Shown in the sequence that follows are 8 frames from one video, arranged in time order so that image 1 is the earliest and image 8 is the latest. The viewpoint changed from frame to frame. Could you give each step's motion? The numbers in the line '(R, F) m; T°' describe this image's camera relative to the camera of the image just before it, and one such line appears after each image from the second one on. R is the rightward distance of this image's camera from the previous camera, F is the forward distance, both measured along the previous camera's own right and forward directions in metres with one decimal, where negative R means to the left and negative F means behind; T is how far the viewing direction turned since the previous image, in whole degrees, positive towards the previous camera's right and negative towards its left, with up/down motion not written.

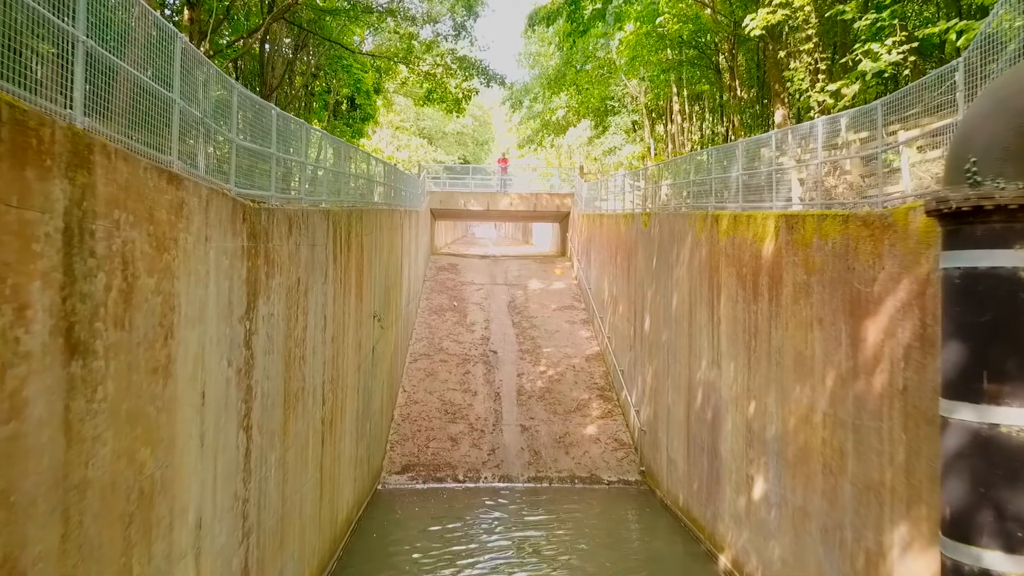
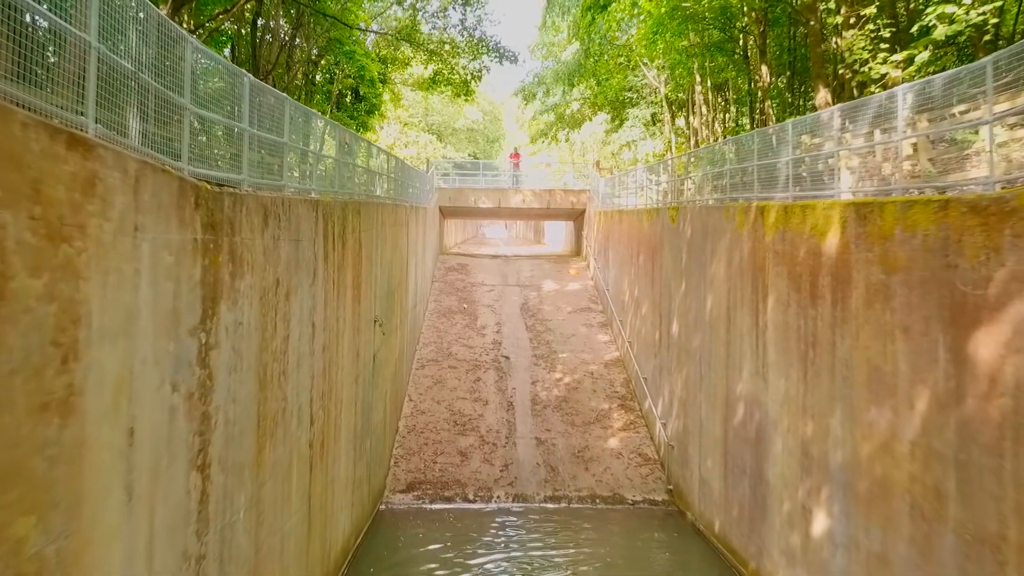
(-0.1, +0.9) m; -1°
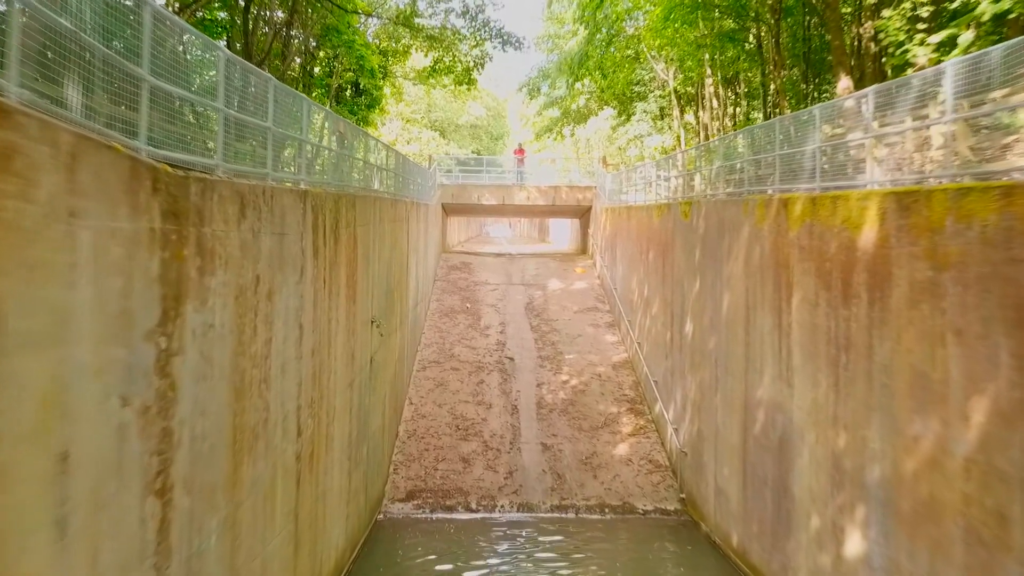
(0.0, +0.5) m; 0°
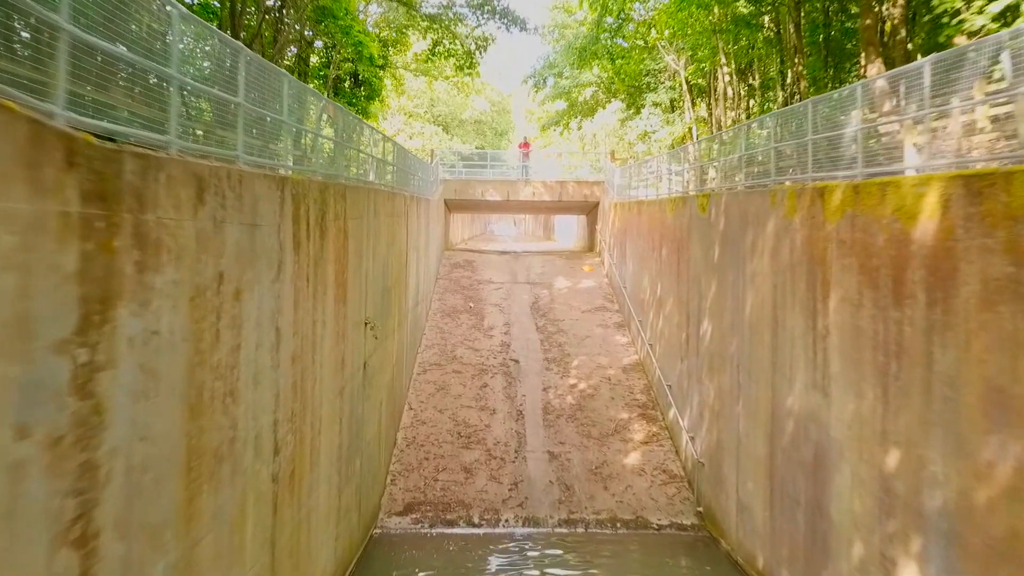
(0.0, +0.6) m; 0°
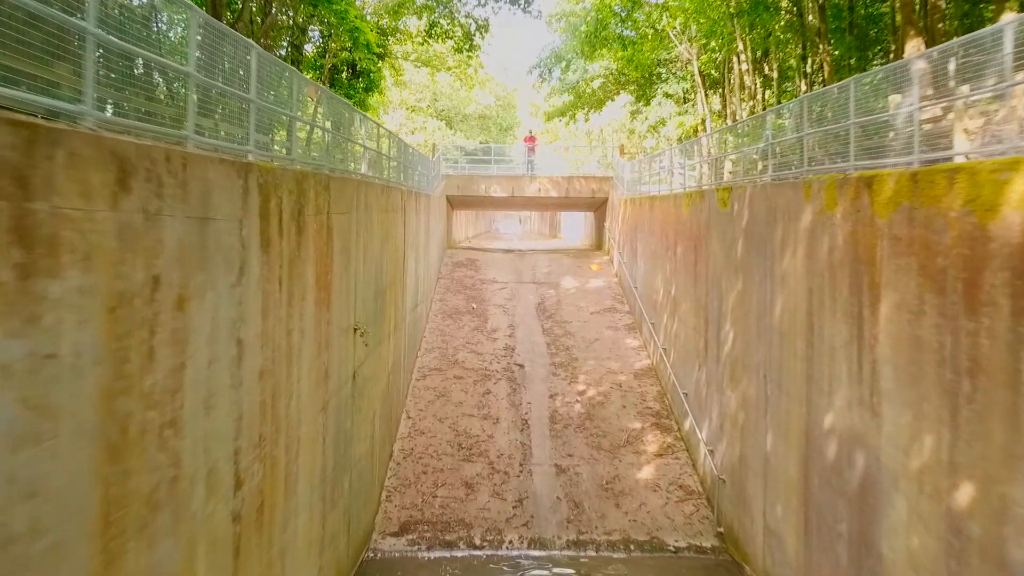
(0.0, +0.7) m; -1°
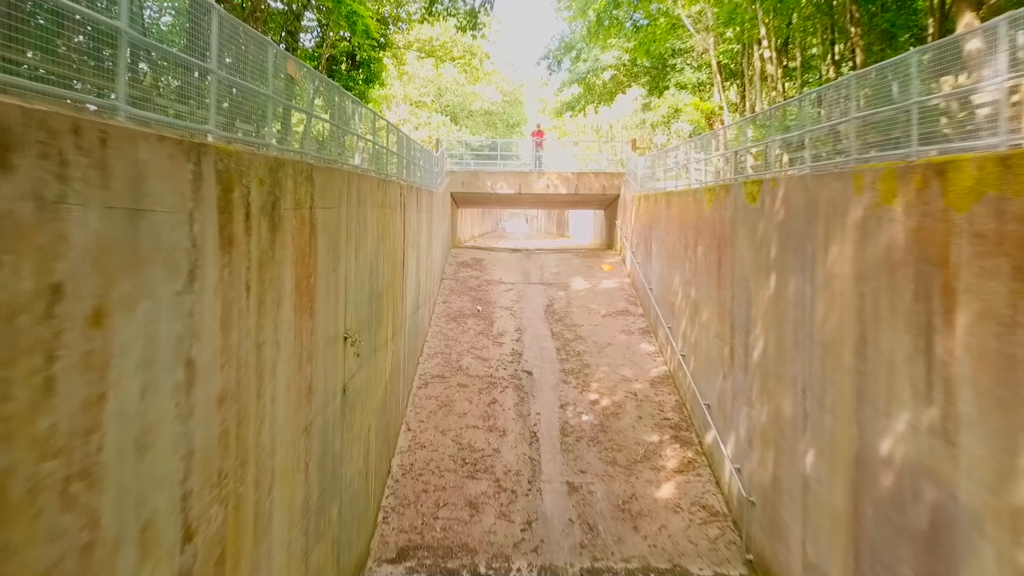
(0.0, +0.7) m; -1°
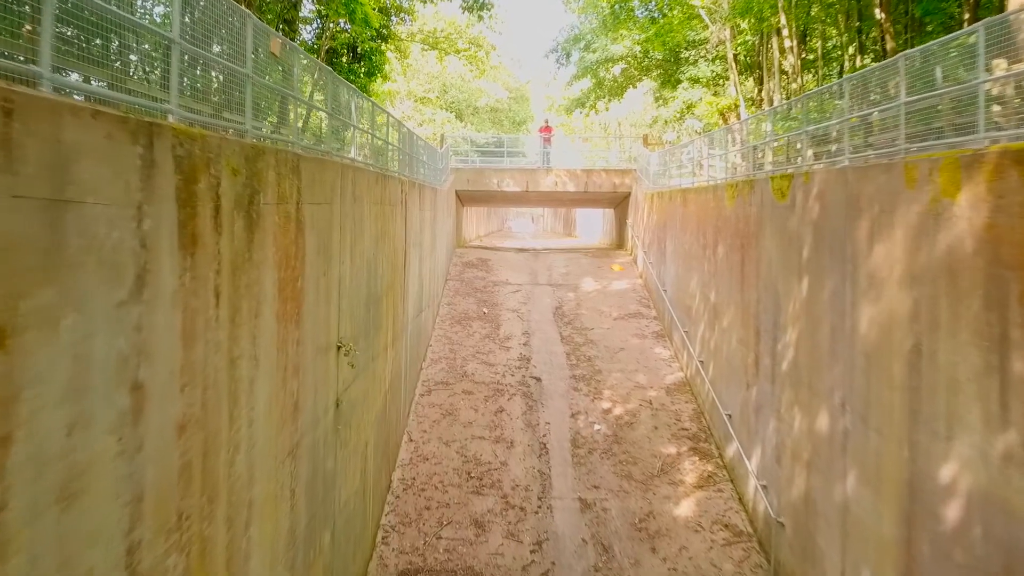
(0.0, +0.6) m; -1°
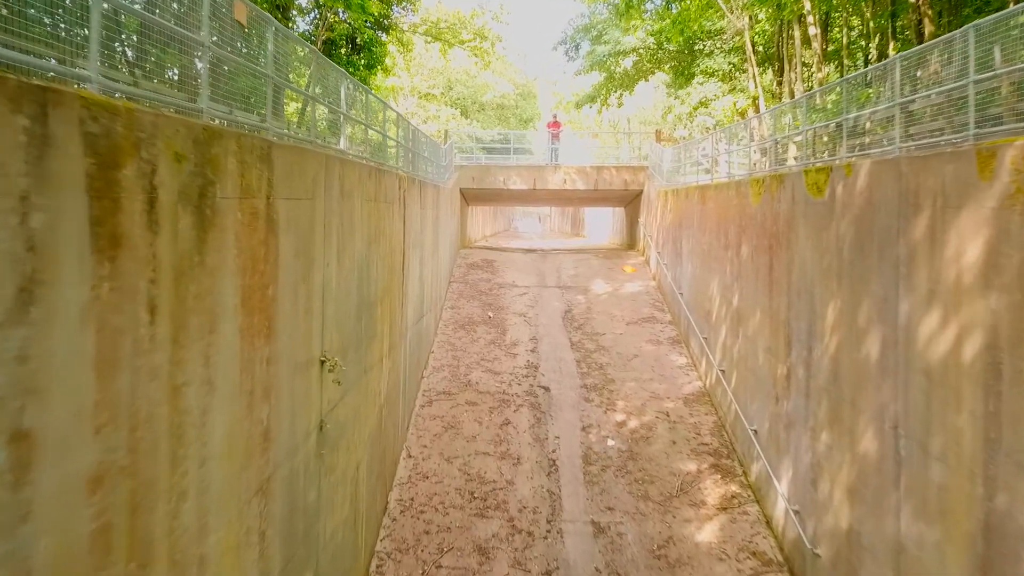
(0.0, +0.7) m; -1°
